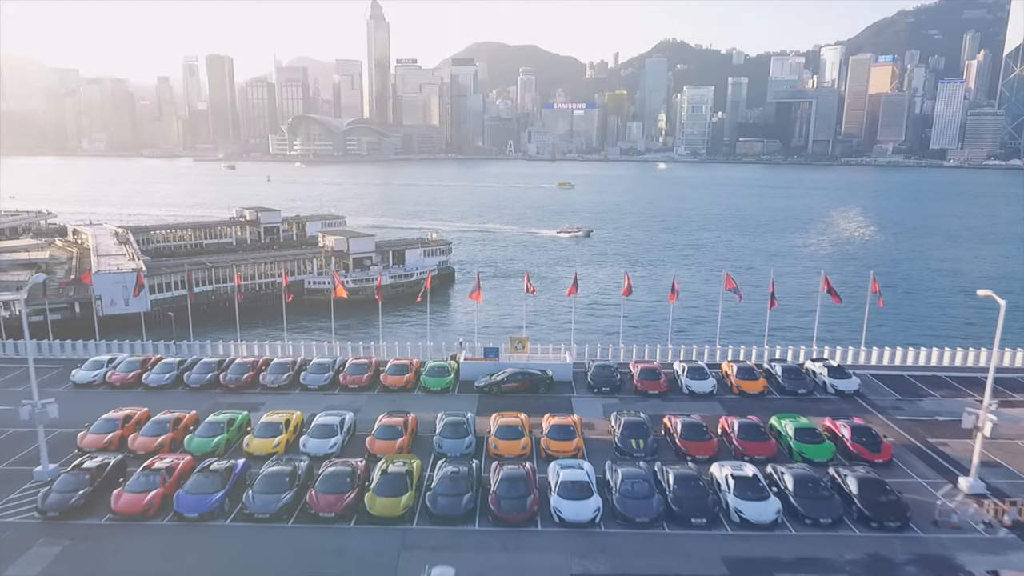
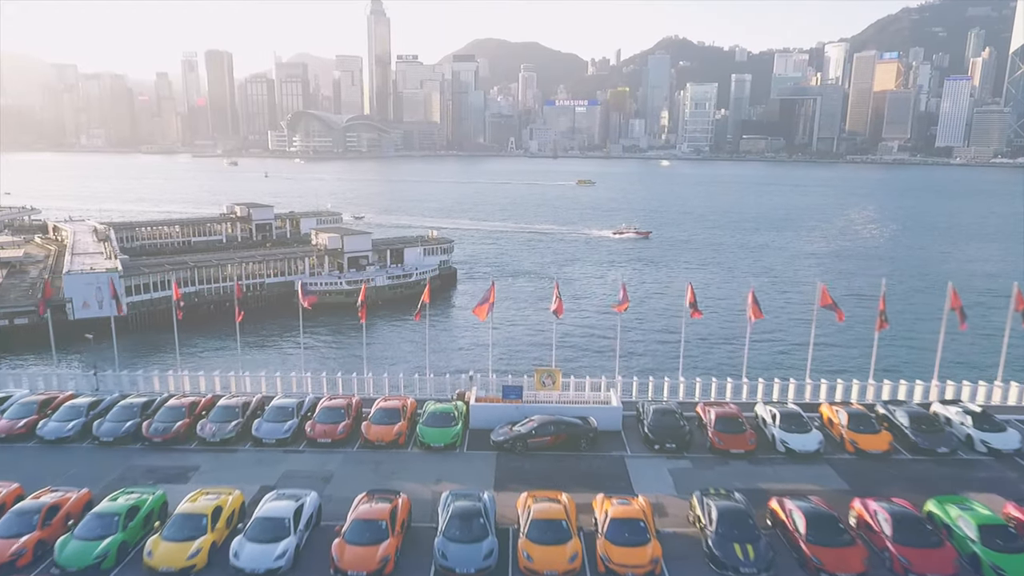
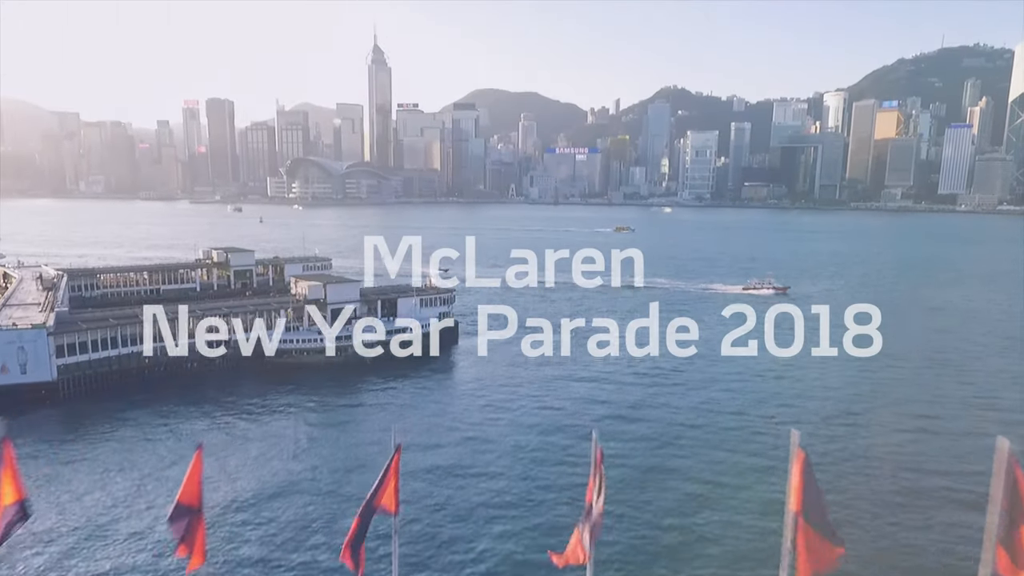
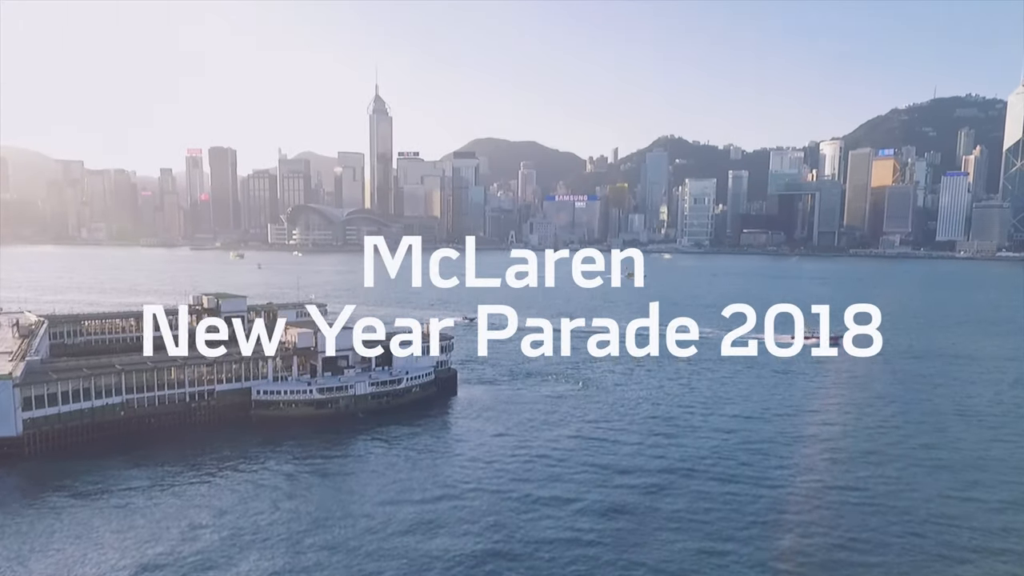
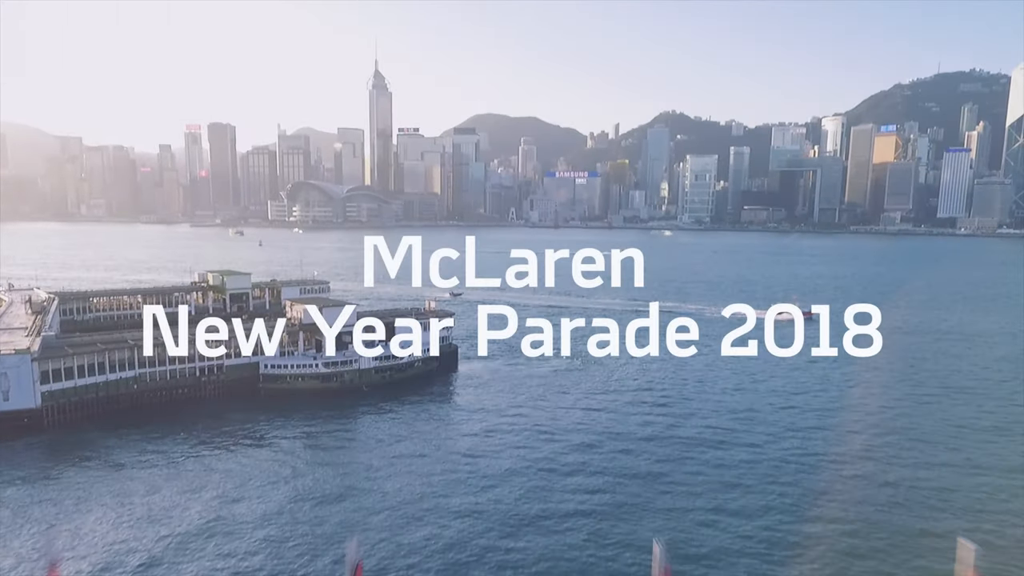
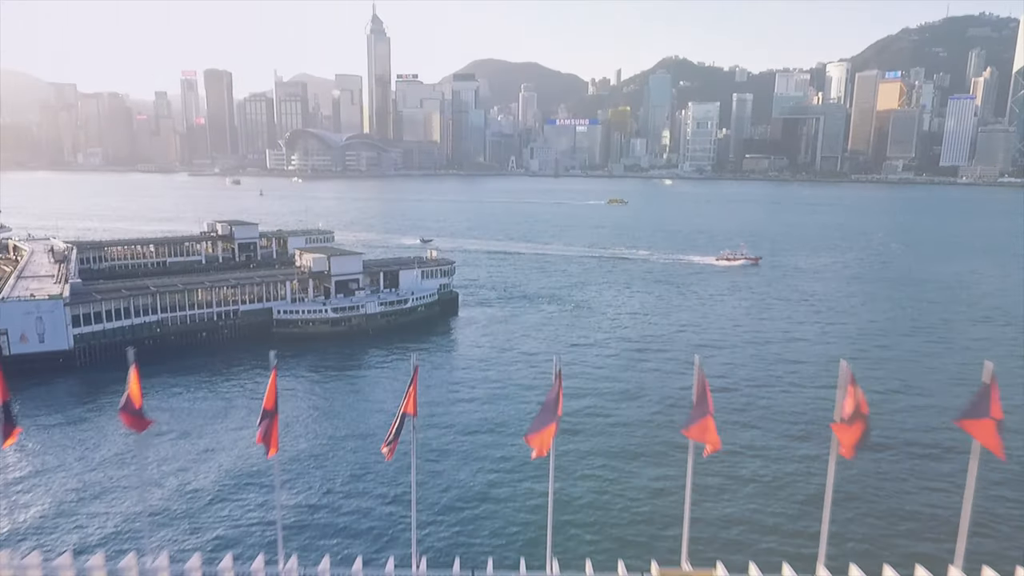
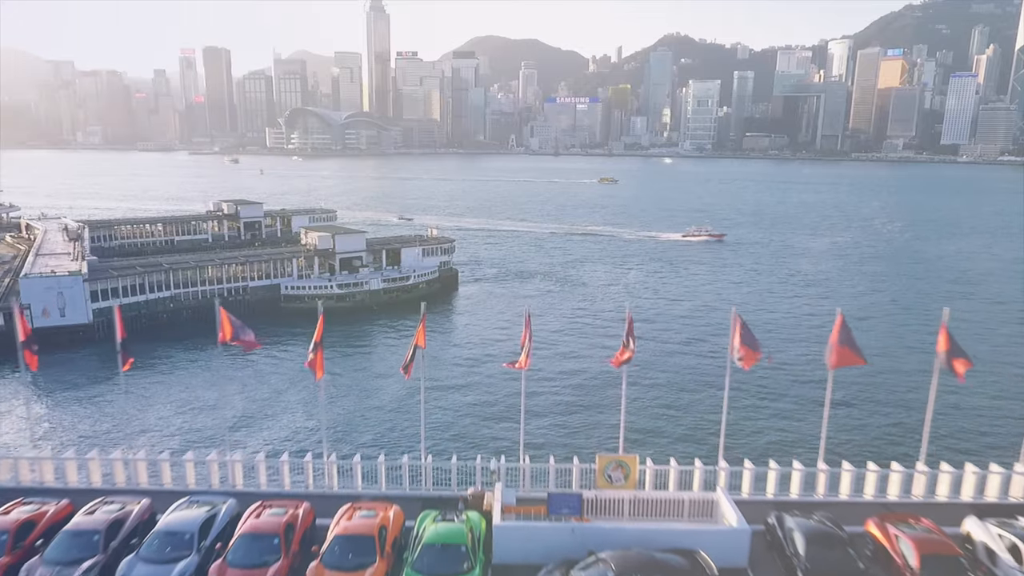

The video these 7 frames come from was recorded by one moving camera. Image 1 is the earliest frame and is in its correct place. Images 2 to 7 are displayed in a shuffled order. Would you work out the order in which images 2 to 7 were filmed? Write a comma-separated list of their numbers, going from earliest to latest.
2, 7, 6, 3, 5, 4
